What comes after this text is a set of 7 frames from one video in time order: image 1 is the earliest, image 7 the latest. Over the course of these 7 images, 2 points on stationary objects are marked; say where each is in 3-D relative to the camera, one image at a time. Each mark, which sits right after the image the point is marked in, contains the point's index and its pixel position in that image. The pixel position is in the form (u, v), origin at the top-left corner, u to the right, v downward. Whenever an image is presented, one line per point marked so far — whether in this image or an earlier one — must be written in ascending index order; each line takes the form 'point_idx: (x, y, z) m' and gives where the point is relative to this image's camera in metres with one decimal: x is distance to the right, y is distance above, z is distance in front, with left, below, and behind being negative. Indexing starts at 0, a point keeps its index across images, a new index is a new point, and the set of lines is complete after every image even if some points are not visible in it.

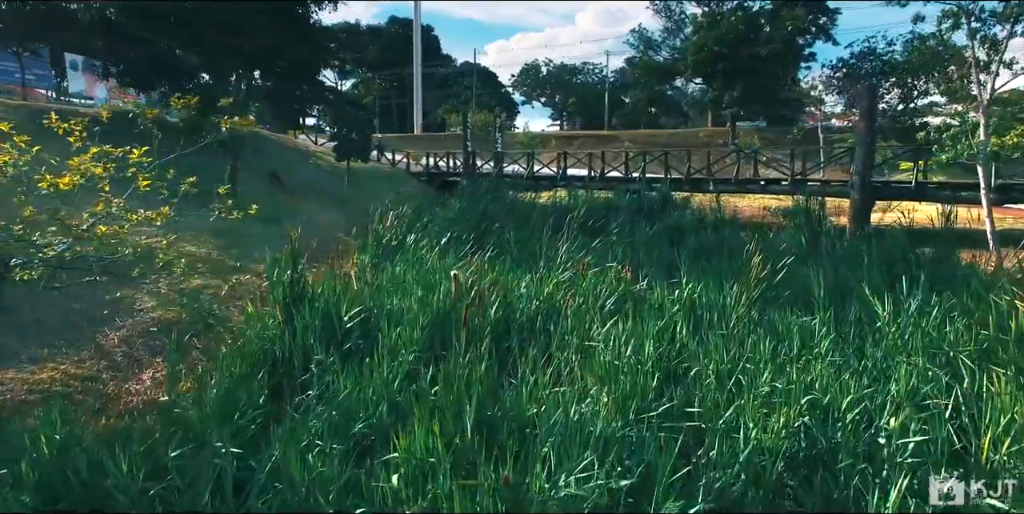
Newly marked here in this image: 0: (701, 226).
0: (+2.4, +0.3, +10.5) m
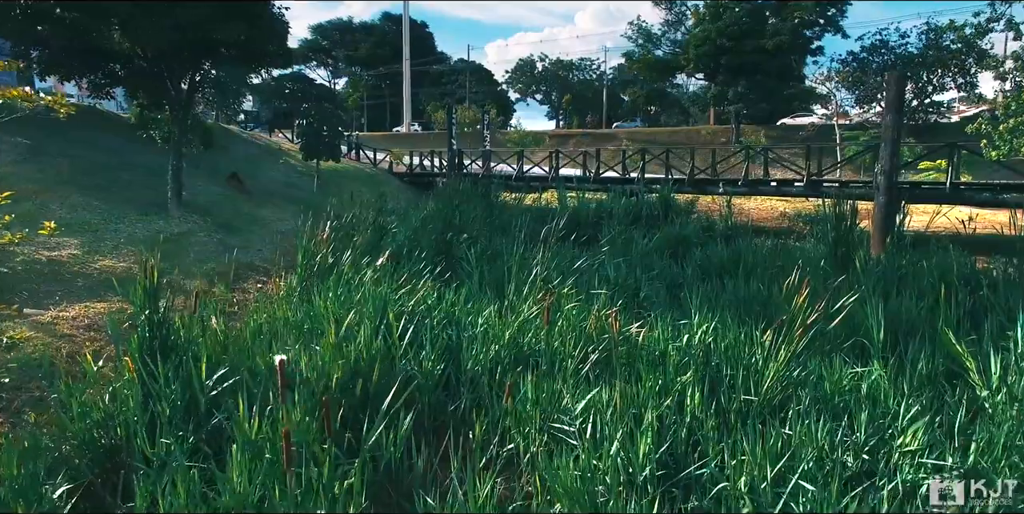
0: (+2.2, +0.2, +9.0) m
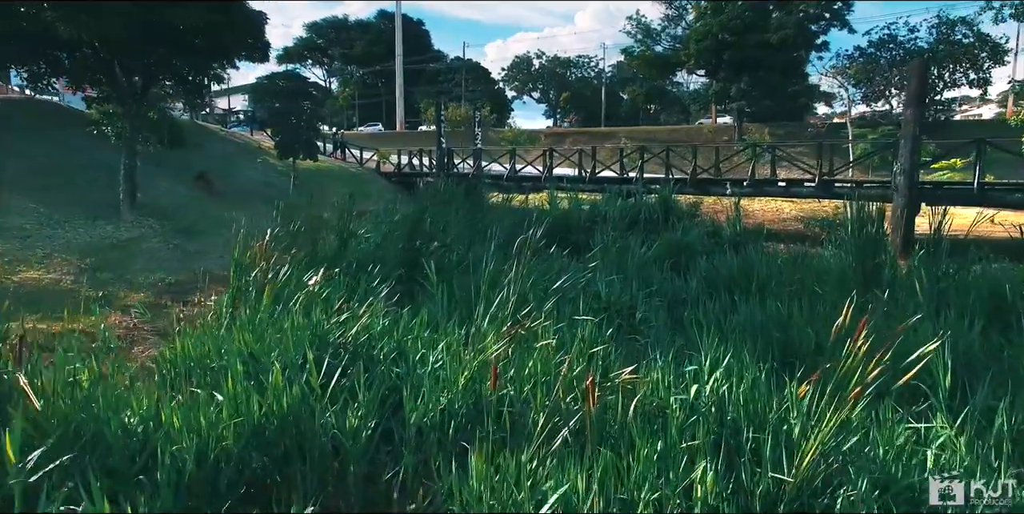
0: (+2.0, +0.1, +8.0) m
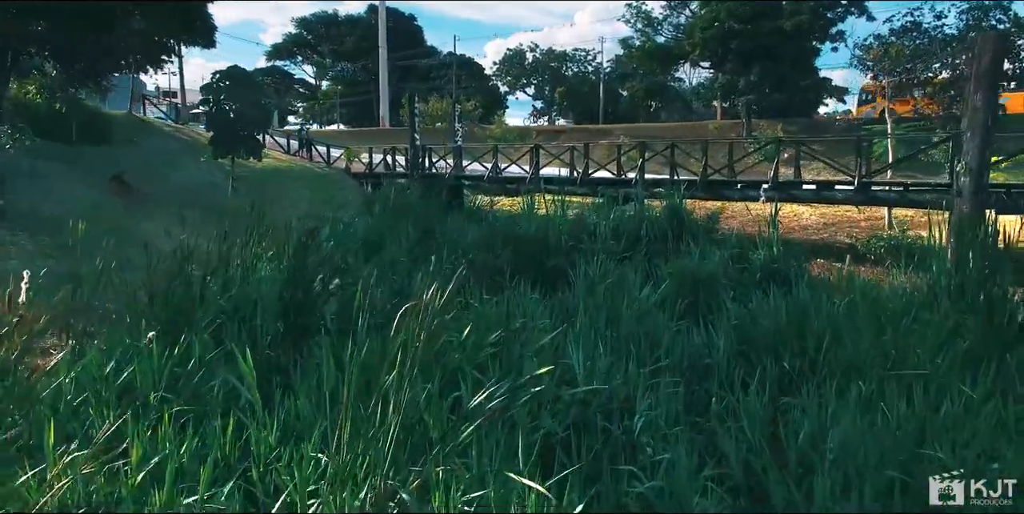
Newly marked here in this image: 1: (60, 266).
0: (+1.6, -0.2, +5.7) m
1: (-4.2, -0.2, +7.4) m
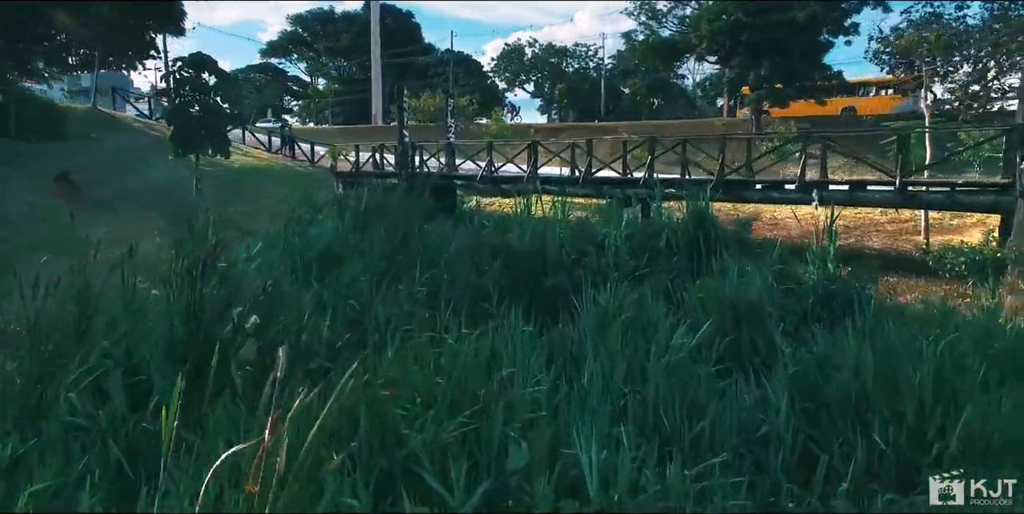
0: (+1.6, -0.3, +4.5) m
1: (-4.2, -0.3, +6.2) m
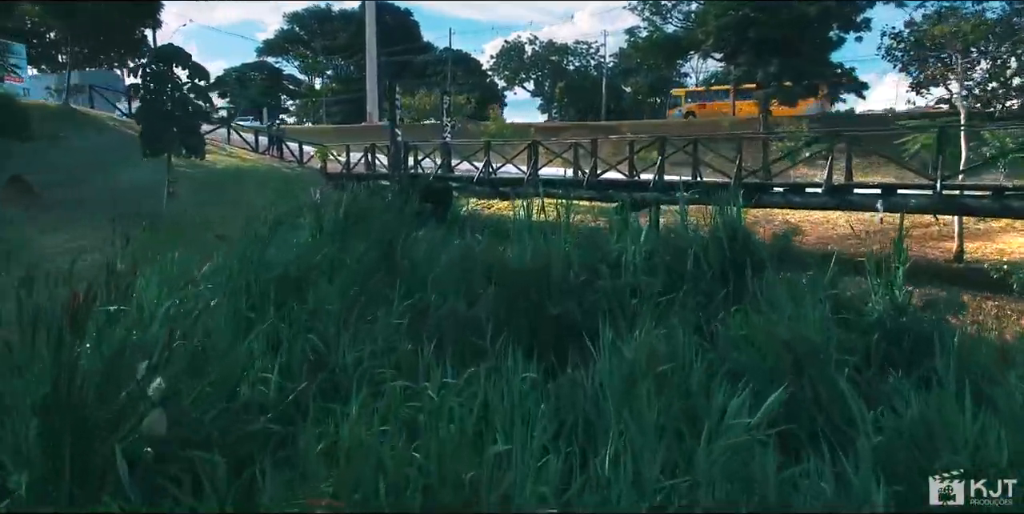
0: (+1.5, -0.4, +3.6) m
1: (-4.2, -0.4, +5.3) m
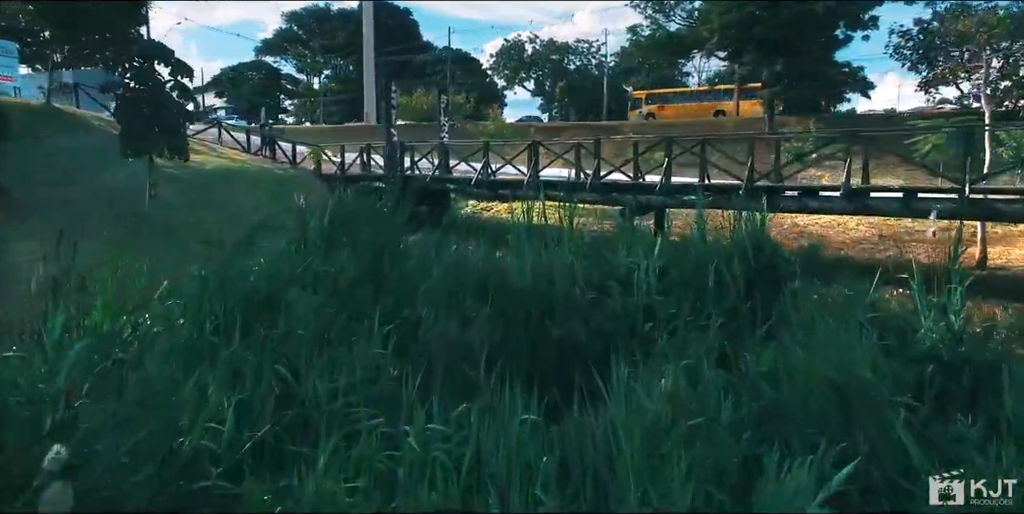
0: (+1.5, -0.5, +3.1) m
1: (-4.3, -0.5, +4.8) m
